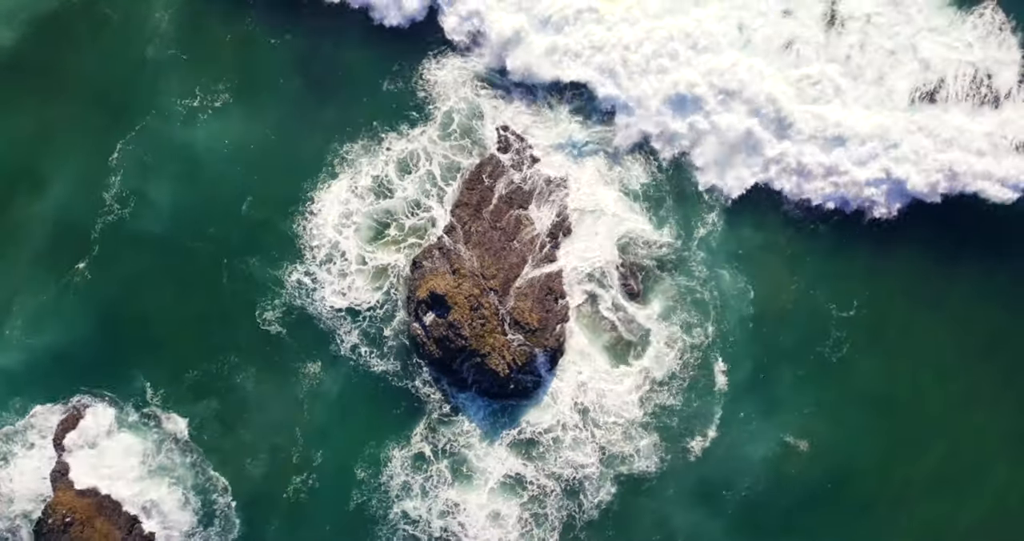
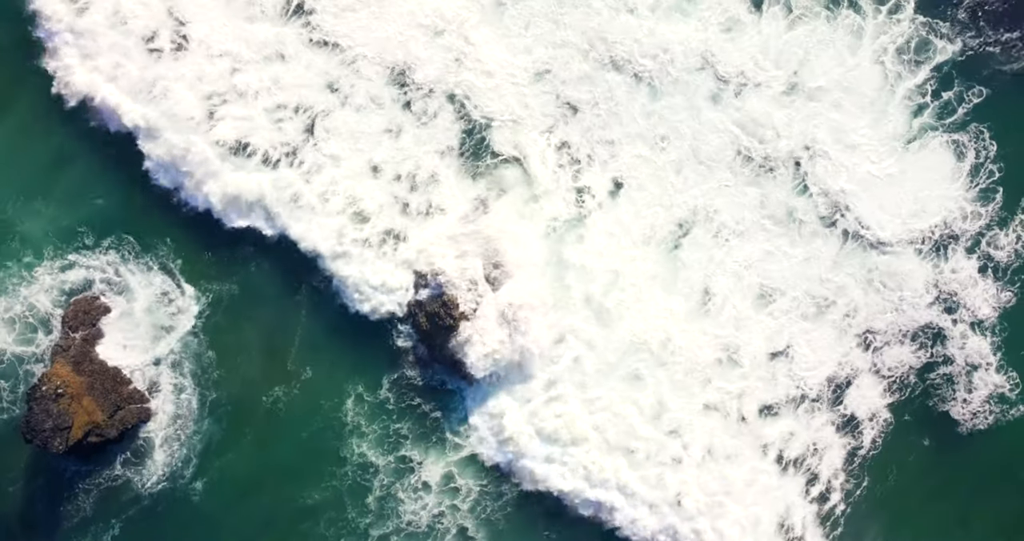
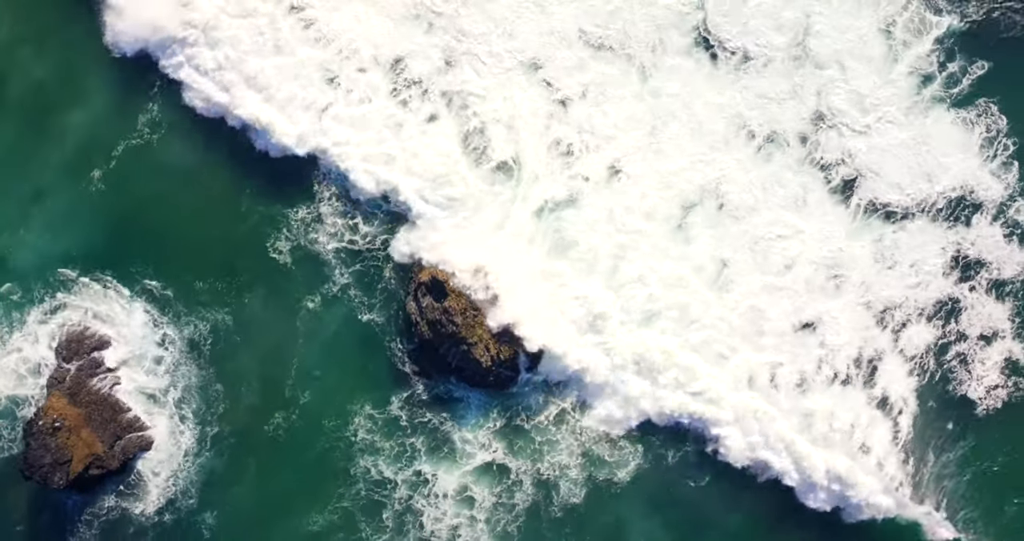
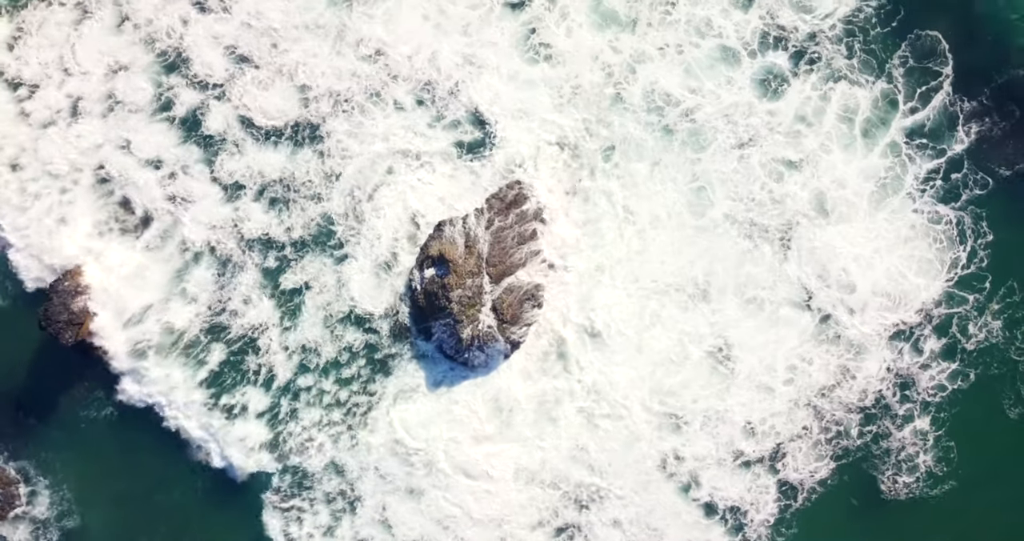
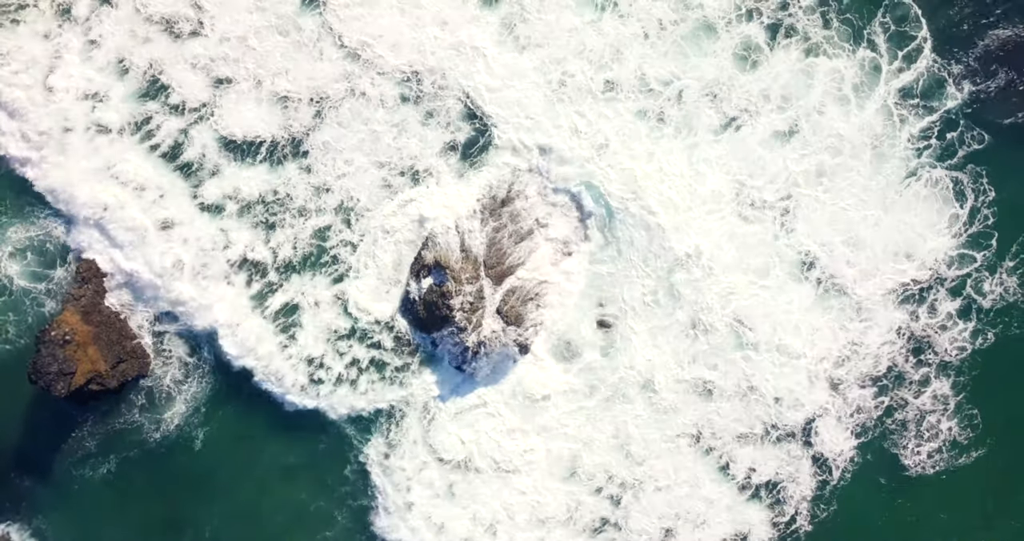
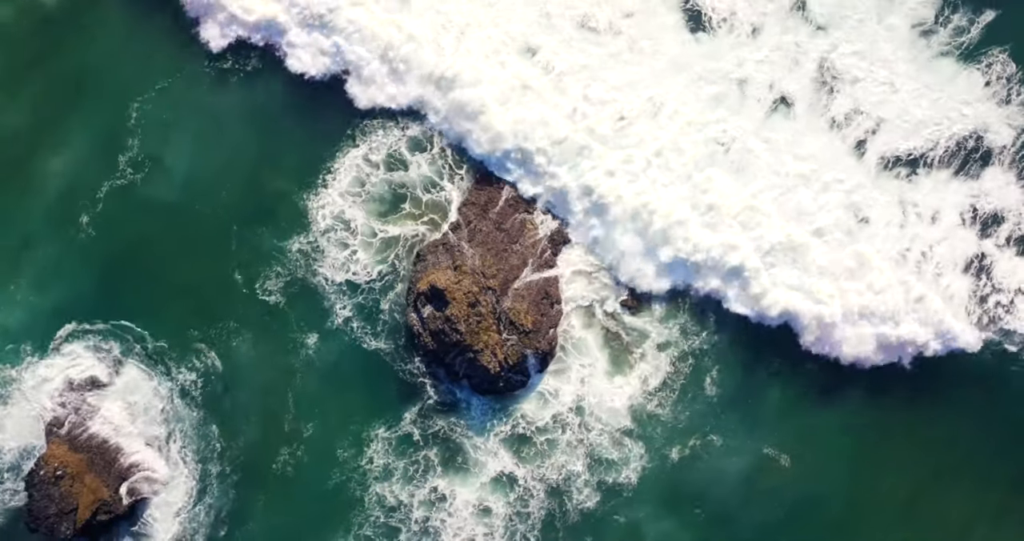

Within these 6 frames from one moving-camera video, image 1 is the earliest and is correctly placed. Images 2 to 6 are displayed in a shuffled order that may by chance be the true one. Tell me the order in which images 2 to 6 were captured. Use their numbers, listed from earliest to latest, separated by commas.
6, 3, 2, 5, 4
